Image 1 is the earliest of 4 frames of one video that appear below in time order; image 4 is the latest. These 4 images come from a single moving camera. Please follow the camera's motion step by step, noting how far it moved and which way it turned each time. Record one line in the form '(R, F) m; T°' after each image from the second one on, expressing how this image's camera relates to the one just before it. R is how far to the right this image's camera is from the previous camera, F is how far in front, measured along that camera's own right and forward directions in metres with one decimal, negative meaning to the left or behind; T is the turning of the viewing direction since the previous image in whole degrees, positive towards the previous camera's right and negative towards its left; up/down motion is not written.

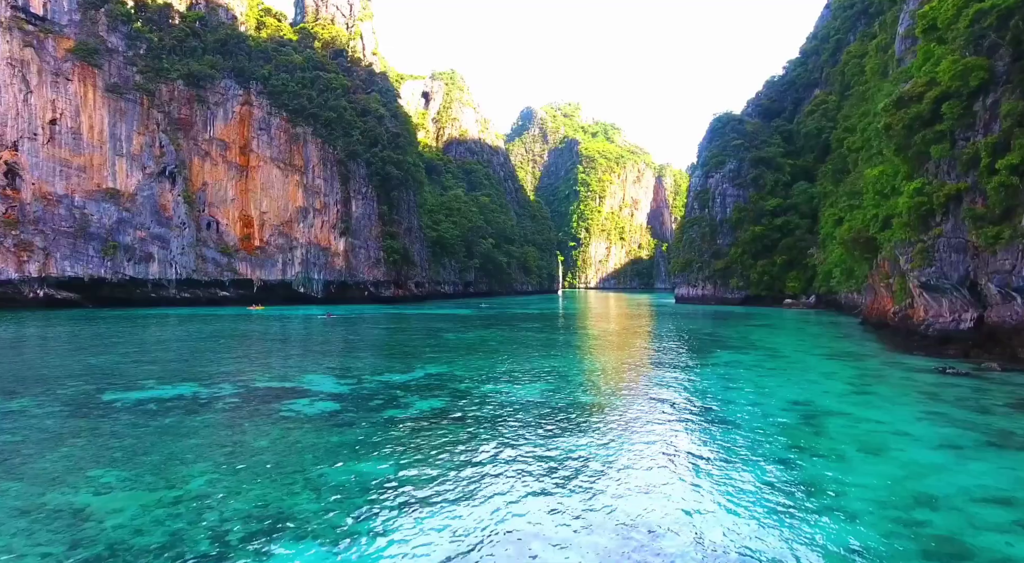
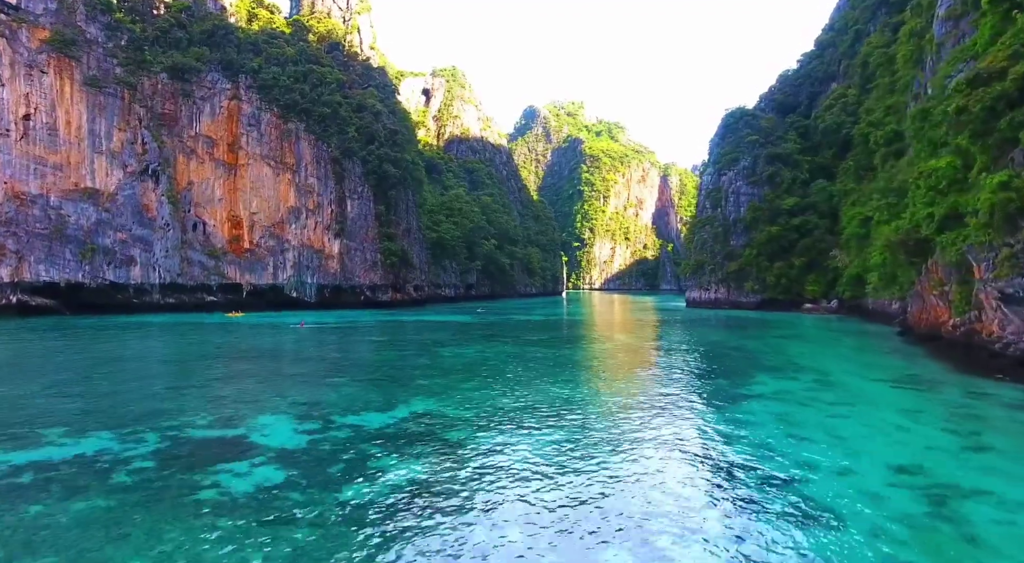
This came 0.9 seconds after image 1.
(0.0, +2.0) m; 0°
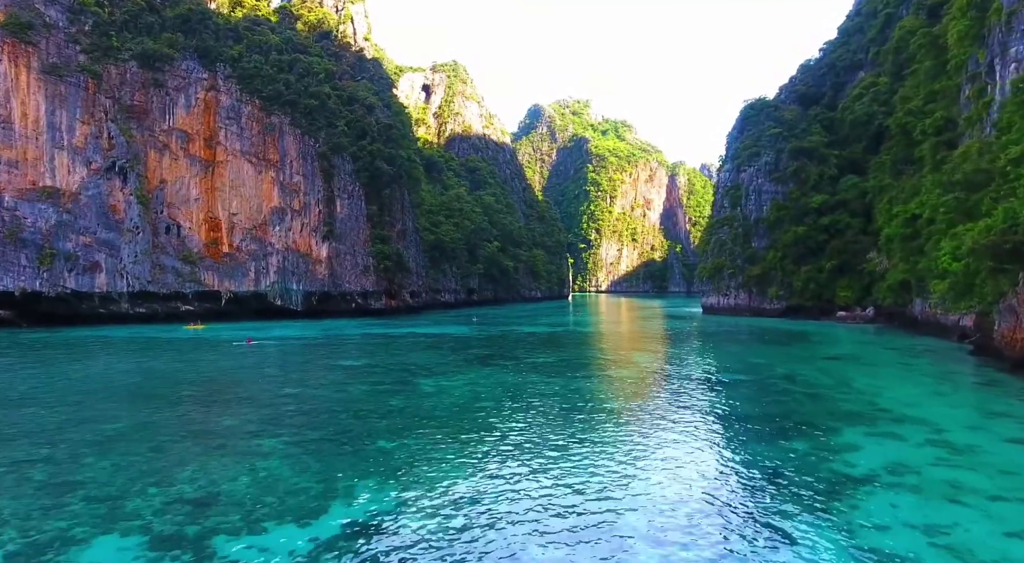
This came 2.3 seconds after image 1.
(+0.1, +3.0) m; 0°
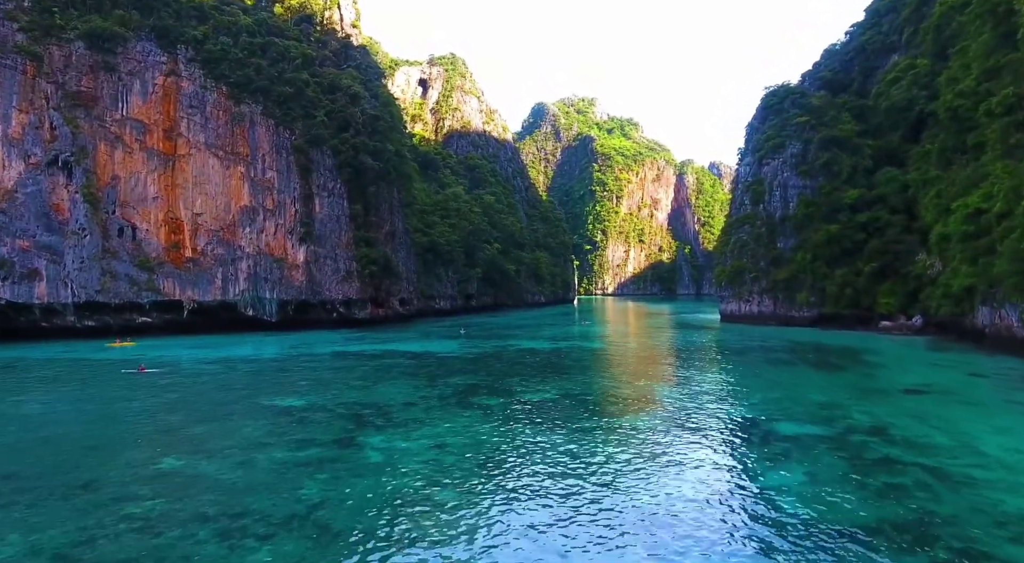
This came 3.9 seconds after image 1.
(+0.3, +3.6) m; 0°
